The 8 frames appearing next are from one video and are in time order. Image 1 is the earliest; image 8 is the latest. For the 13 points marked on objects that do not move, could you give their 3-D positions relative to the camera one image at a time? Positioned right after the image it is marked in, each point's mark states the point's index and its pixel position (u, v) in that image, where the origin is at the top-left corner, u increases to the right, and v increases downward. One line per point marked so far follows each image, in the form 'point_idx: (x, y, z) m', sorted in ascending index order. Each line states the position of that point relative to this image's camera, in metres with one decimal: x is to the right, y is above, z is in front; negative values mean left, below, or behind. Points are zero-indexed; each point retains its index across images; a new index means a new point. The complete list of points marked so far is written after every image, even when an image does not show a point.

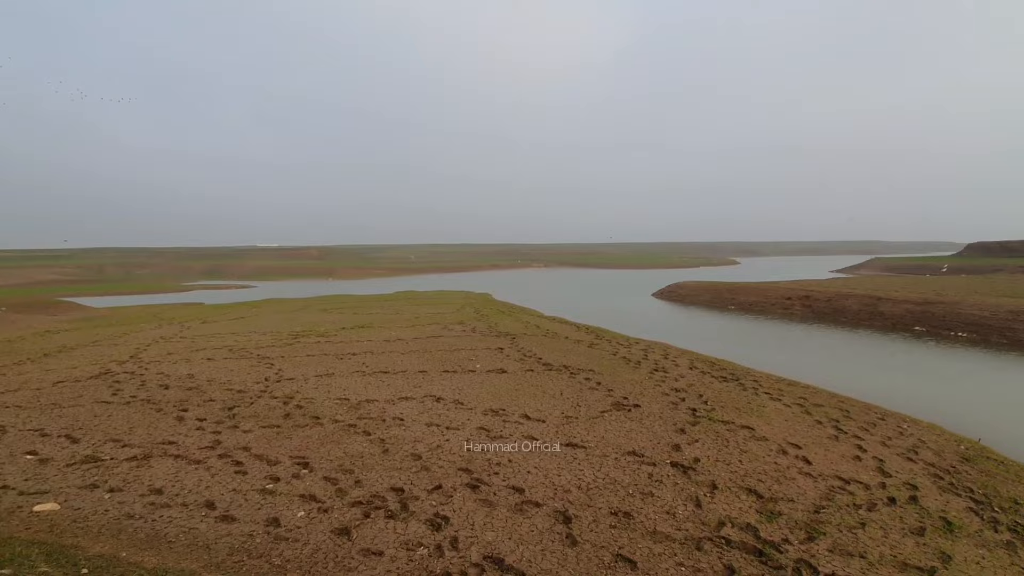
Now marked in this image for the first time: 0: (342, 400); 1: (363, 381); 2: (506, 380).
0: (-4.1, -2.8, +11.3) m
1: (-4.1, -2.7, +12.9) m
2: (-0.2, -2.7, +13.4) m
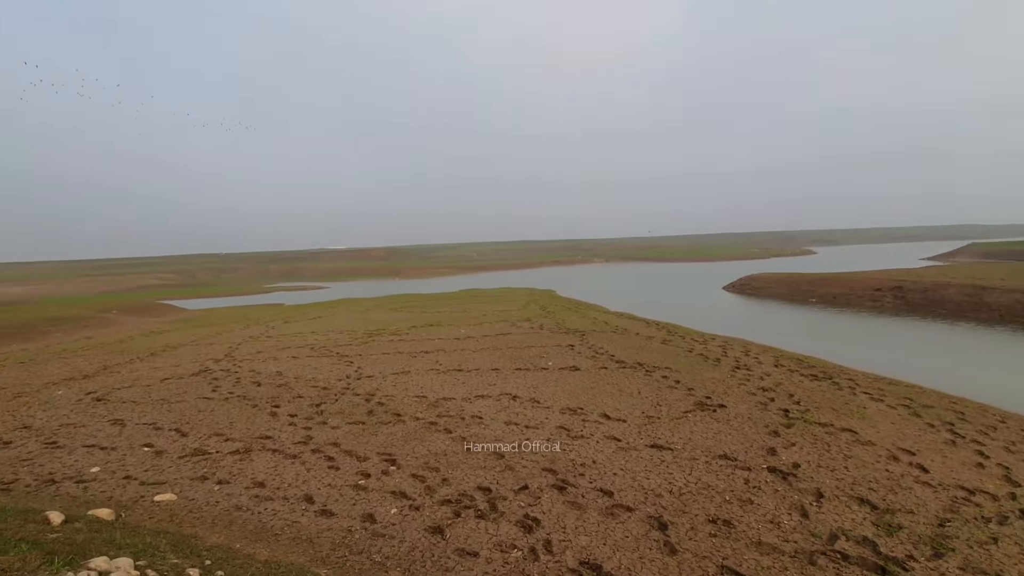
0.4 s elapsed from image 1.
0: (-2.3, -2.8, +11.5) m
1: (-2.0, -2.7, +13.1) m
2: (+1.9, -2.6, +13.1) m
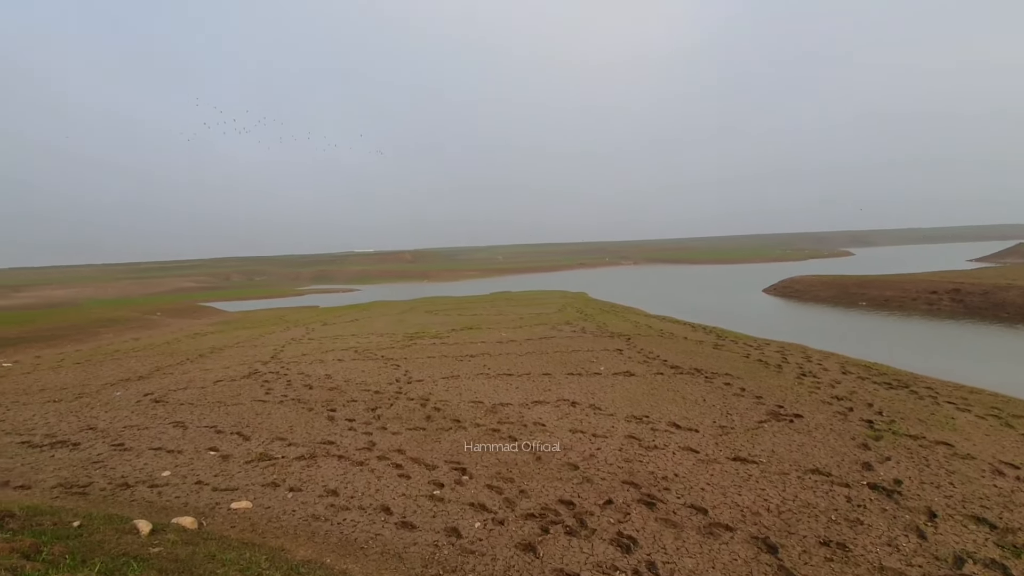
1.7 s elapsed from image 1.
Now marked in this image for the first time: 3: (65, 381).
0: (-0.8, -2.8, +11.1) m
1: (-0.5, -2.7, +12.7) m
2: (+3.4, -2.6, +12.6) m
3: (-14.3, -3.0, +14.5) m
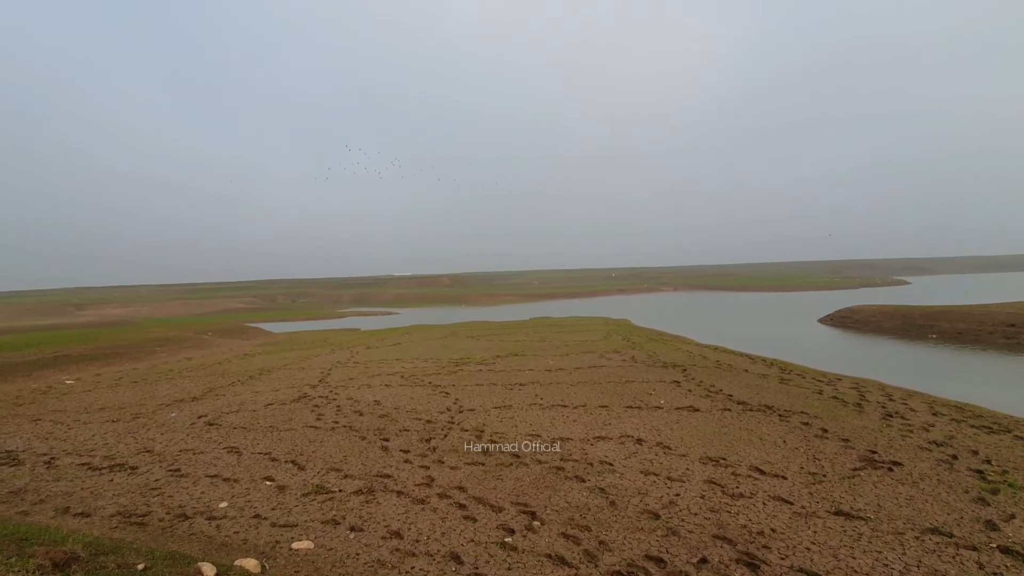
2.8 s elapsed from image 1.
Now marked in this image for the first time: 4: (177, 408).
0: (+0.5, -3.4, +10.5) m
1: (+0.9, -3.4, +12.1) m
2: (+4.9, -3.4, +11.7) m
3: (-12.7, -3.7, +14.8) m
4: (-10.2, -3.7, +13.9) m
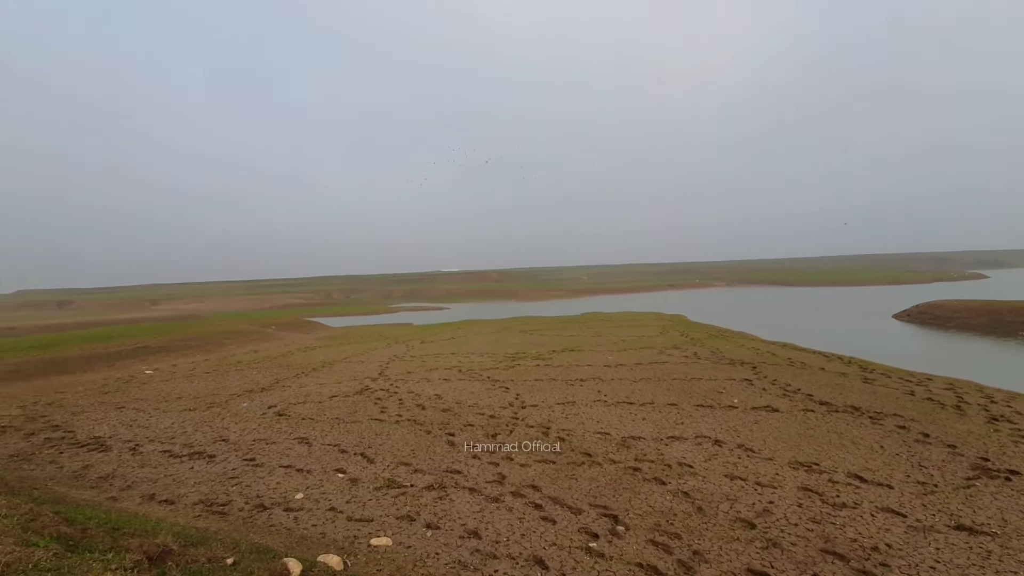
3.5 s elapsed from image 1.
0: (+2.0, -3.3, +10.1) m
1: (+2.6, -3.2, +11.6) m
2: (+6.5, -3.1, +10.8) m
3: (-10.7, -3.5, +15.6) m
4: (-8.4, -3.5, +14.5) m
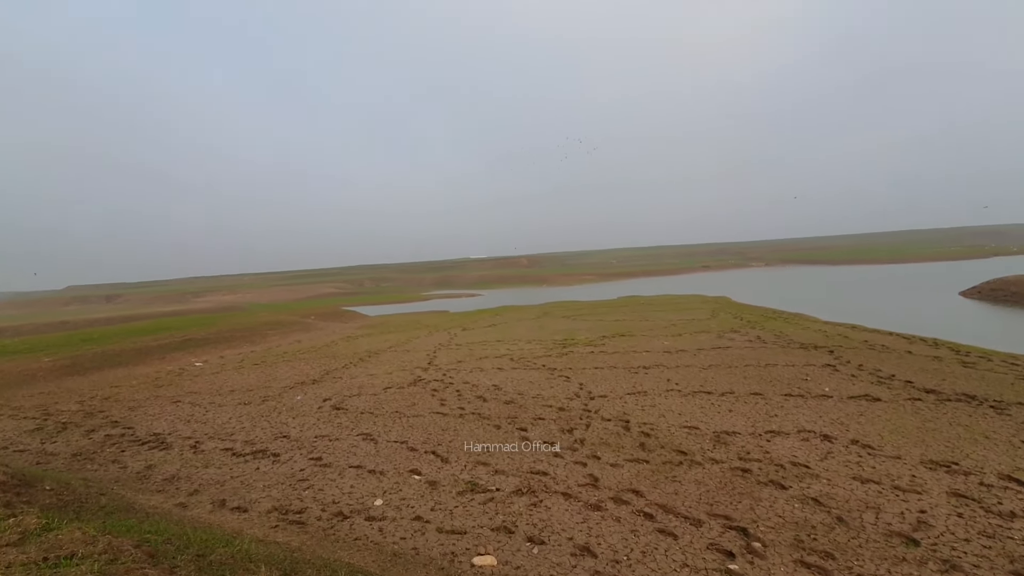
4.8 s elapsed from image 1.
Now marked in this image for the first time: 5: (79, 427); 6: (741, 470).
0: (+3.6, -2.9, +9.2) m
1: (+4.2, -2.8, +10.7) m
2: (+8.1, -2.6, +9.6) m
3: (-8.8, -3.2, +15.4) m
4: (-6.5, -3.2, +14.1) m
5: (-10.6, -3.4, +11.2) m
6: (+3.7, -2.9, +7.3) m
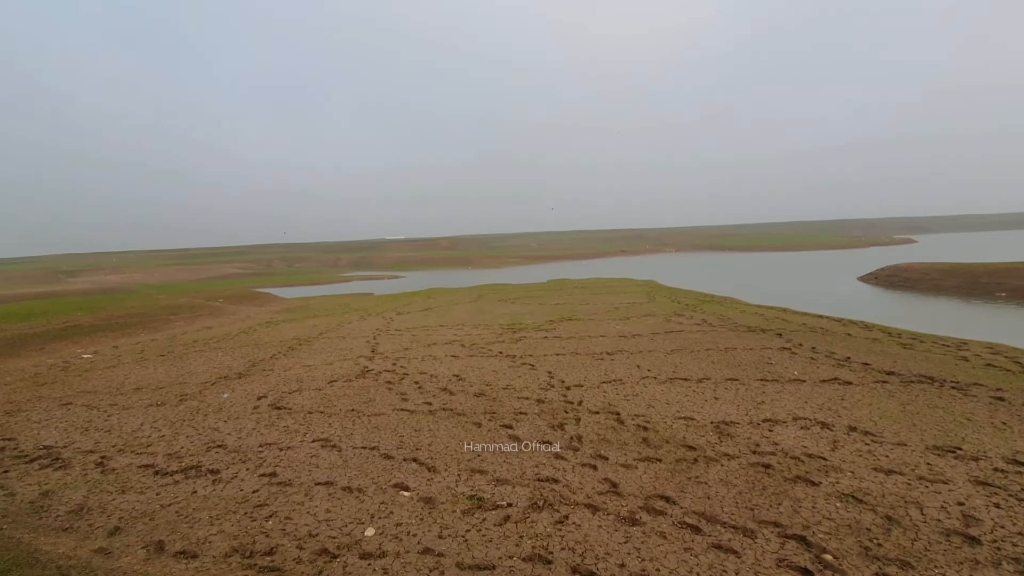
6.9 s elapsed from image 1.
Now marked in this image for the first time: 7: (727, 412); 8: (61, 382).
0: (+3.4, -2.5, +8.7) m
1: (+3.7, -2.4, +10.2) m
2: (+7.7, -2.3, +9.9) m
3: (-9.9, -2.5, +12.7) m
4: (-7.5, -2.6, +11.8) m
5: (-11.0, -2.9, +8.3) m
6: (+3.8, -2.7, +6.8) m
7: (+4.3, -2.5, +9.0) m
8: (-12.3, -2.6, +12.2) m
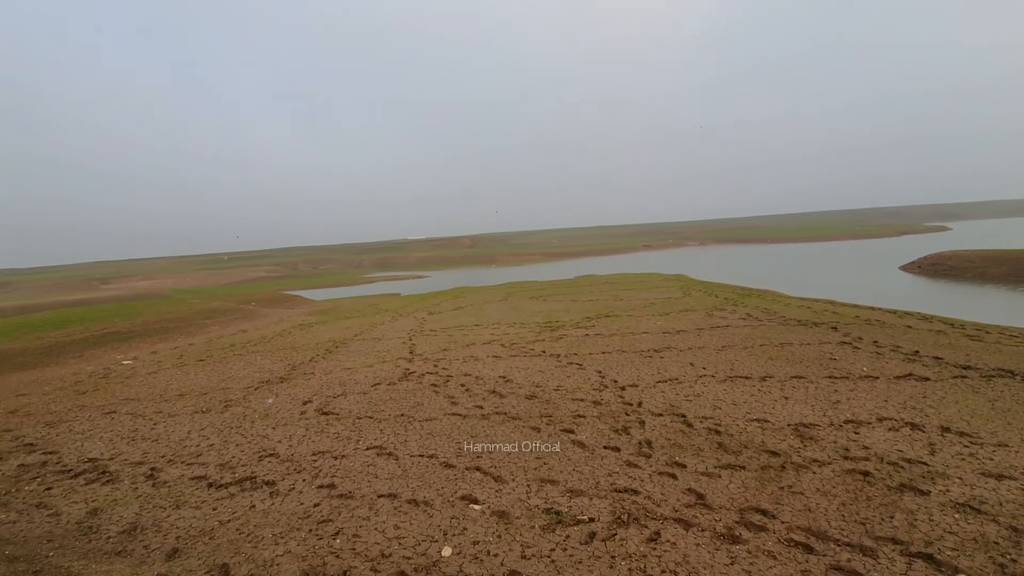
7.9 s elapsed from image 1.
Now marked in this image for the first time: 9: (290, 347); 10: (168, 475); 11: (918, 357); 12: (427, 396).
0: (+4.5, -2.4, +8.1) m
1: (+4.9, -2.2, +9.6) m
2: (+8.8, -2.1, +9.1) m
3: (-8.7, -2.7, +12.7) m
4: (-6.2, -2.7, +11.7) m
5: (-9.9, -3.1, +8.3) m
6: (+4.8, -2.5, +6.2) m
7: (+5.3, -2.3, +8.4) m
8: (-11.1, -2.8, +12.3) m
9: (-8.6, -2.3, +17.5) m
10: (-5.5, -2.9, +7.2) m
11: (+10.3, -1.8, +11.5) m
12: (-2.0, -2.5, +10.7) m
